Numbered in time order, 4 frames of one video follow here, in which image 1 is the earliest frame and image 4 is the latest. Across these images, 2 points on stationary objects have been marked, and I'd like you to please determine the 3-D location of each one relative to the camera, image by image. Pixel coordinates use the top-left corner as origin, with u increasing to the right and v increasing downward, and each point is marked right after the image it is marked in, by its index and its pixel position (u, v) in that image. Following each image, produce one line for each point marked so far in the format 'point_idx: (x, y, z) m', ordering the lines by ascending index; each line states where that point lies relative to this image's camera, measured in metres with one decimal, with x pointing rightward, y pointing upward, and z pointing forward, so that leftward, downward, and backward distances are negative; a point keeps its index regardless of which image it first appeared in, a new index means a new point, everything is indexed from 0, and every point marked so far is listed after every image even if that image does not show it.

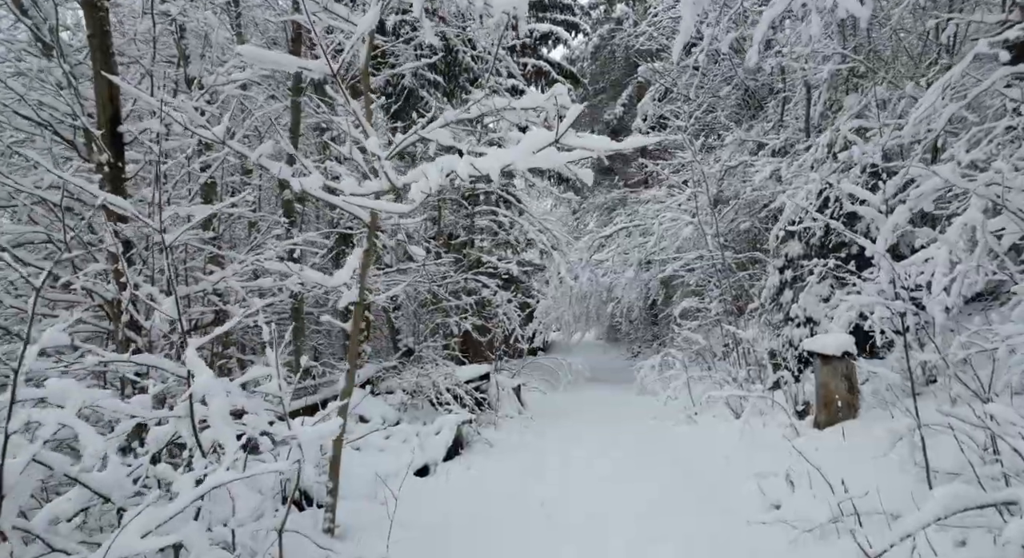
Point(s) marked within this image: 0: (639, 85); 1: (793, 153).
0: (+3.3, +4.9, +19.8) m
1: (+4.0, +1.8, +11.1) m
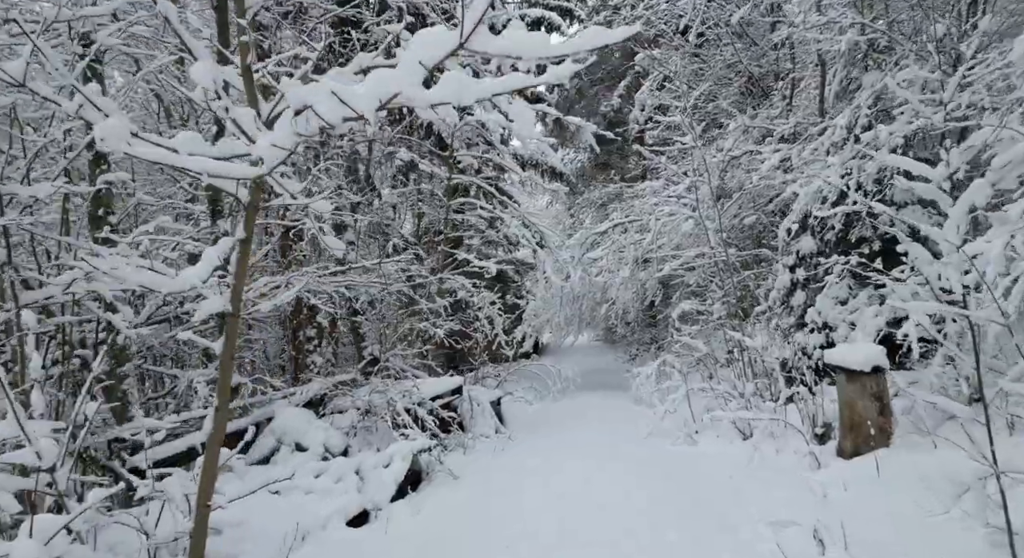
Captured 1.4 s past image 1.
0: (+3.0, +4.9, +18.7) m
1: (+3.8, +1.8, +10.0) m
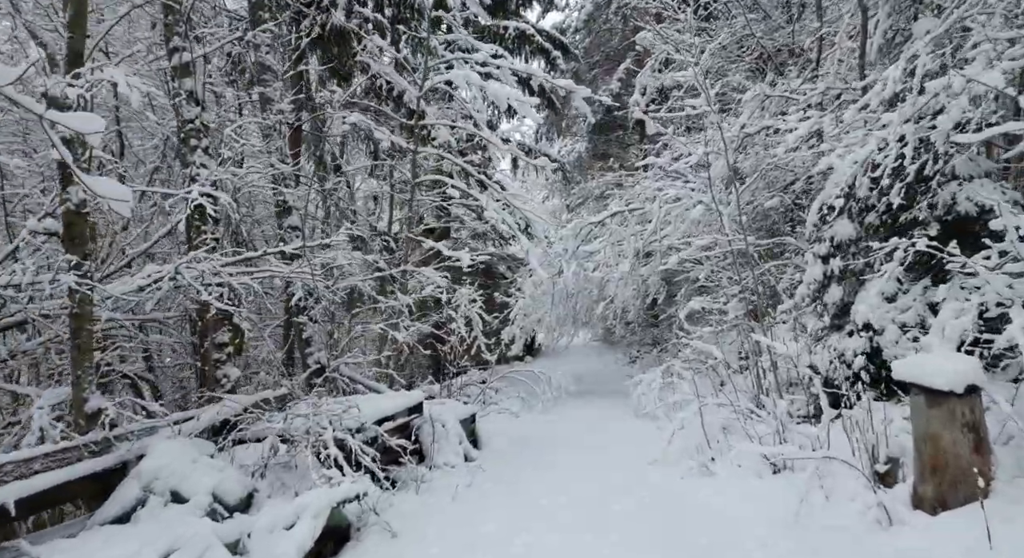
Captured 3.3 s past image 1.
0: (+2.8, +5.0, +17.1) m
1: (+3.5, +1.9, +8.4) m
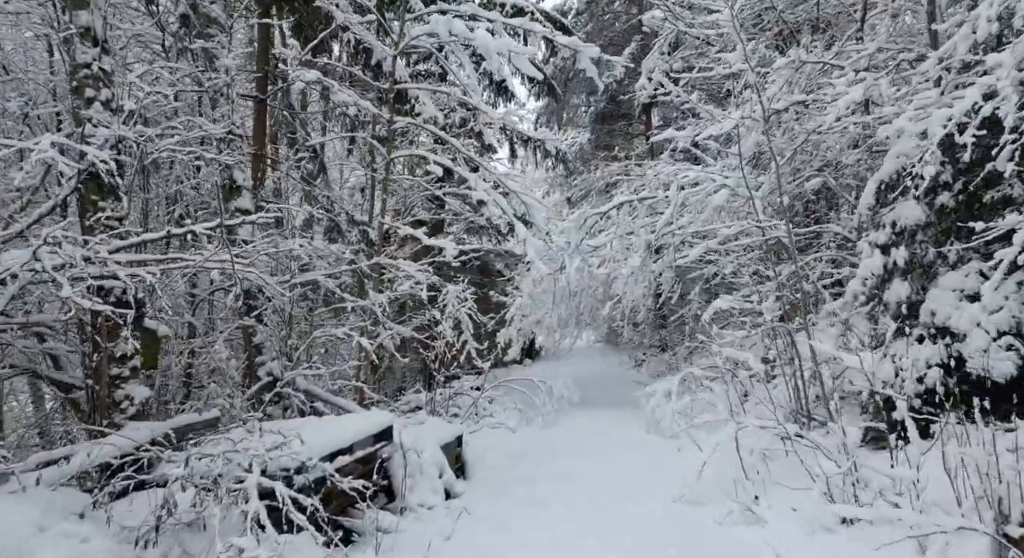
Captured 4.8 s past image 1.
0: (+2.7, +5.1, +15.7) m
1: (+3.5, +1.9, +7.0) m
